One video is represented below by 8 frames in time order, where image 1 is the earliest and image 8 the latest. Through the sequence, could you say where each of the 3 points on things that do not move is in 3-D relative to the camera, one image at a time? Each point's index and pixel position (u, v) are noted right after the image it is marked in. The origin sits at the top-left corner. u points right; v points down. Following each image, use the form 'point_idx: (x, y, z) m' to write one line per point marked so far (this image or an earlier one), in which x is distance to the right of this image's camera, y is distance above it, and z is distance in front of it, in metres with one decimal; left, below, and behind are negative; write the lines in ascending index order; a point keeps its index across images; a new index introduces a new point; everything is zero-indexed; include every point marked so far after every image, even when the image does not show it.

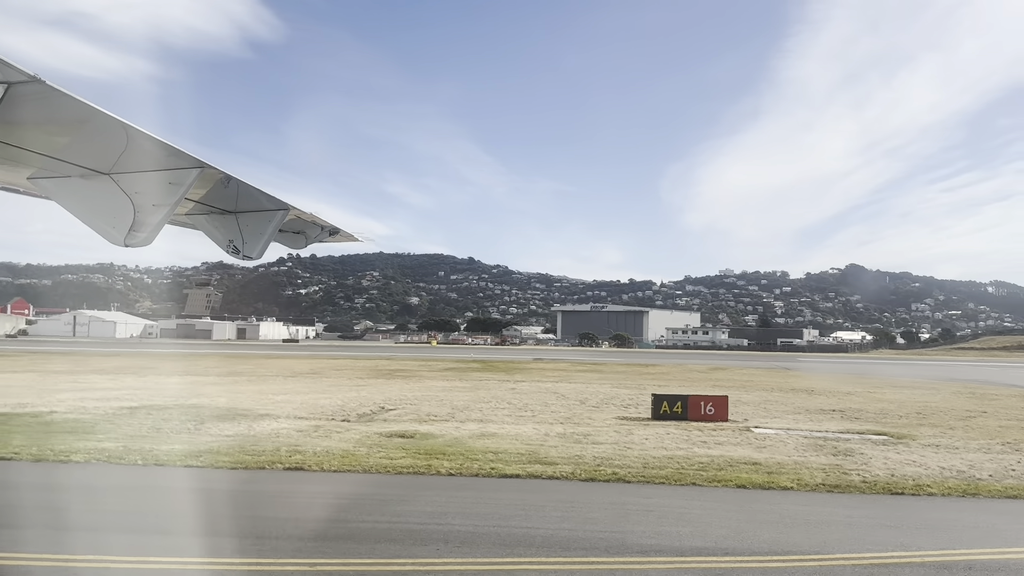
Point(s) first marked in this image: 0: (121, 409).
0: (-4.9, -1.5, +13.2) m
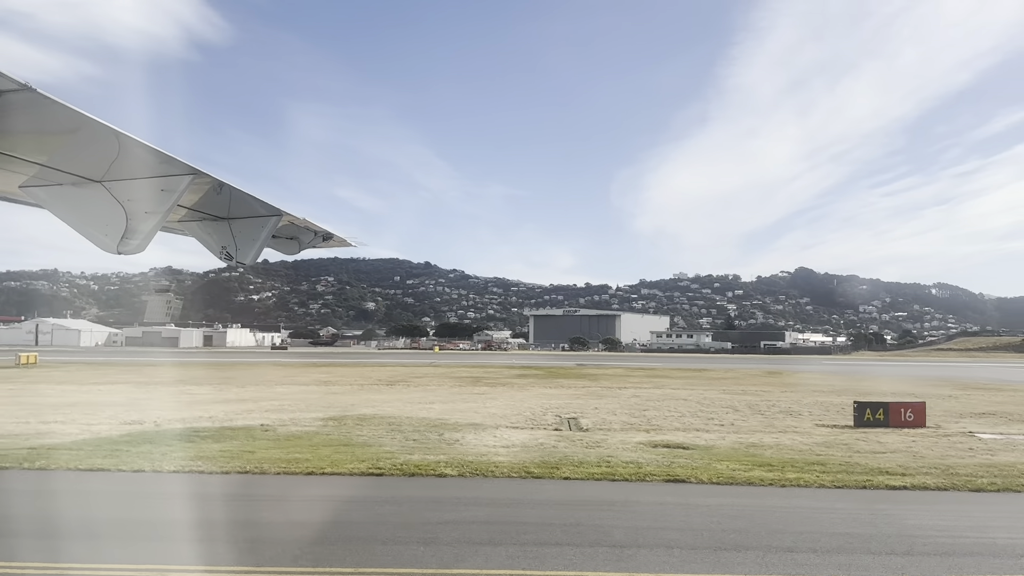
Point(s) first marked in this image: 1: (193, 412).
0: (-2.3, -1.7, +12.9) m
1: (-4.4, -1.8, +14.9) m
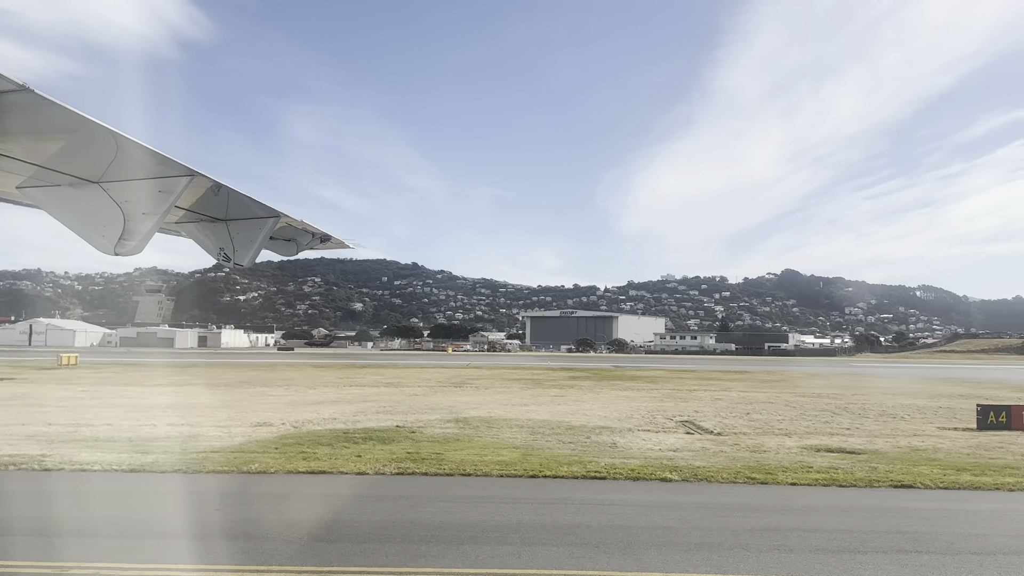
0: (-0.8, -1.7, +12.8) m
1: (-2.9, -1.8, +14.8) m
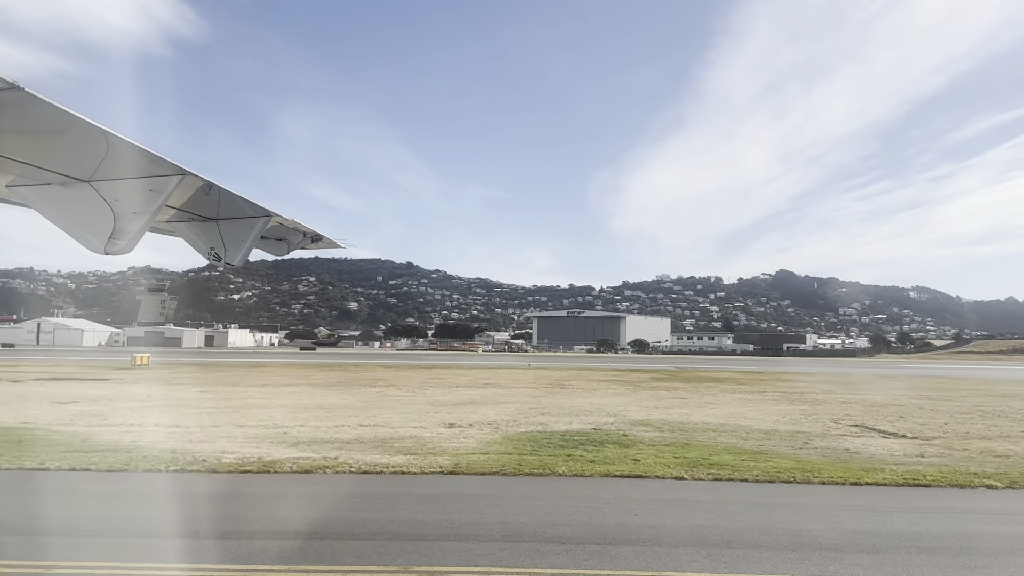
0: (+1.5, -1.7, +12.9) m
1: (-0.6, -1.8, +14.8) m
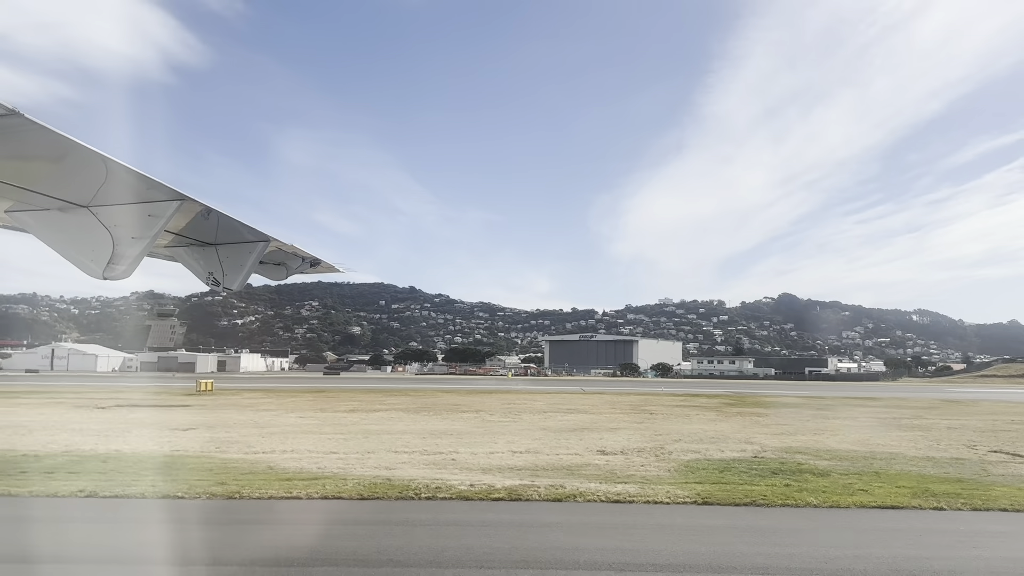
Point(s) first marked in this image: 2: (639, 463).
0: (+3.4, -2.1, +12.9) m
1: (+1.3, -2.2, +14.8) m
2: (+1.3, -1.9, +11.1) m
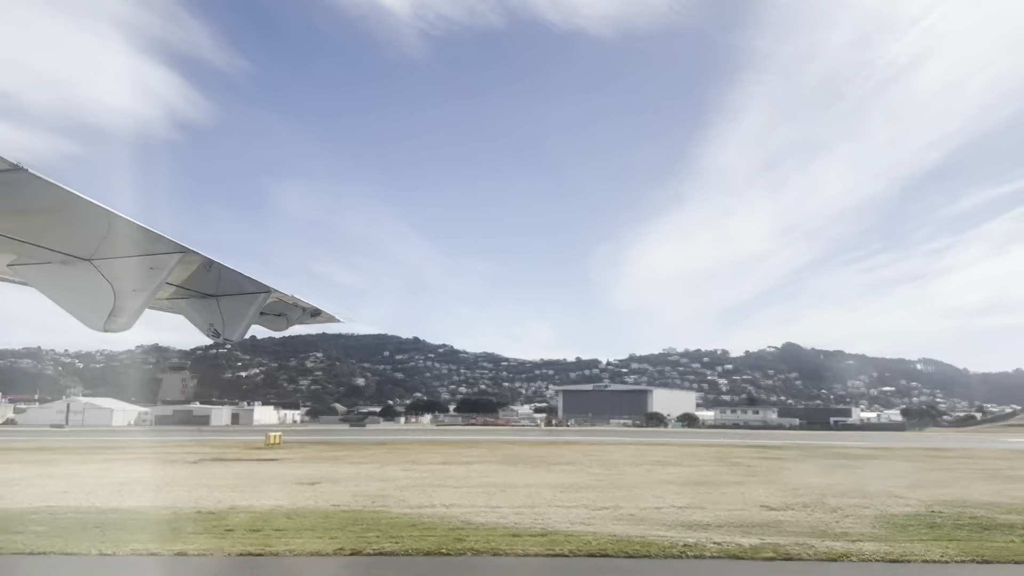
0: (+5.4, -2.7, +12.8) m
1: (+3.4, -3.0, +14.8) m
2: (+3.4, -2.5, +11.0) m
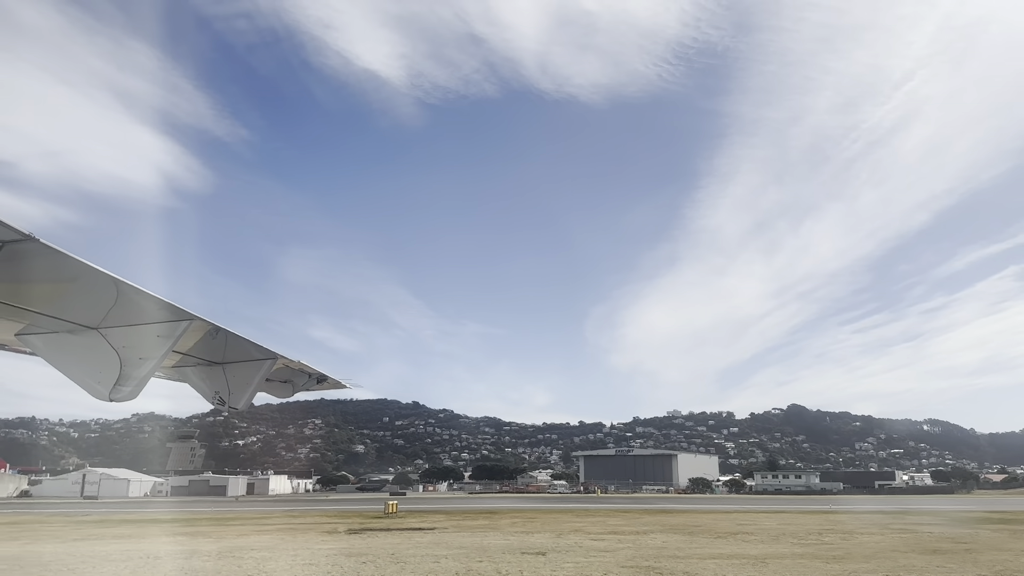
0: (+9.2, -3.5, +12.6) m
1: (+7.2, -3.9, +14.6) m
2: (+7.1, -3.2, +10.9) m
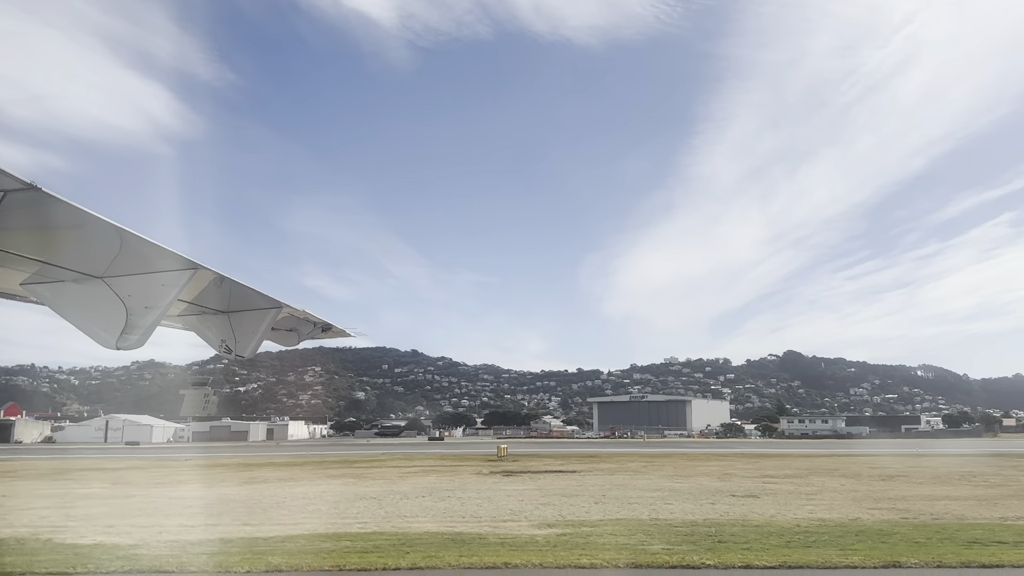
0: (+12.8, -2.8, +13.1) m
1: (+10.8, -3.2, +15.2) m
2: (+10.7, -2.6, +11.4) m
